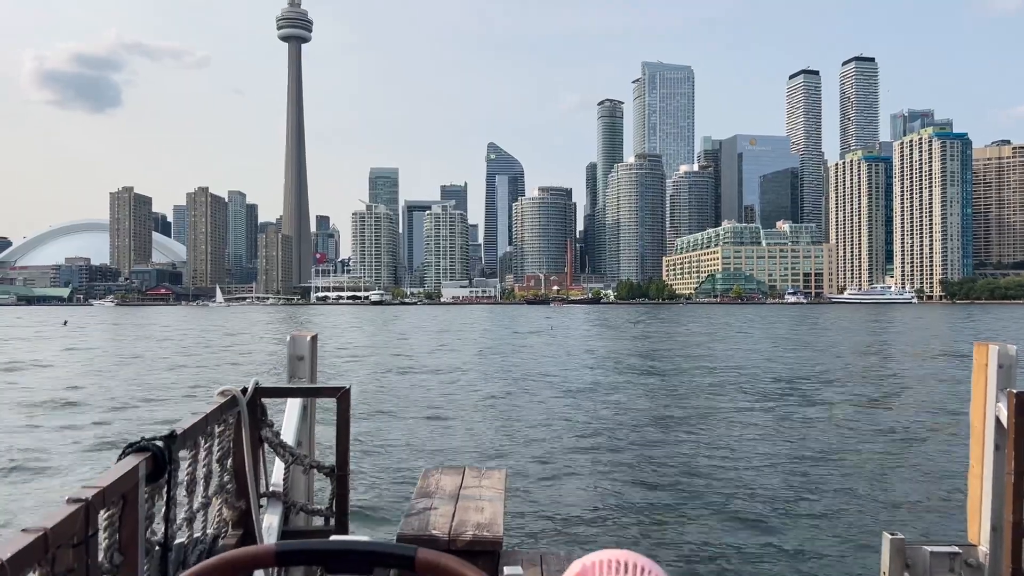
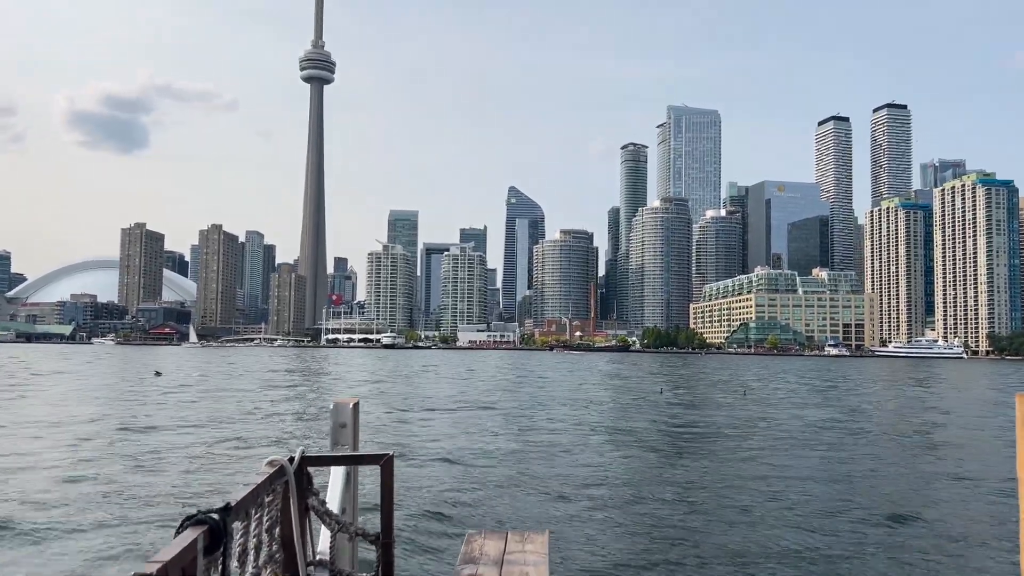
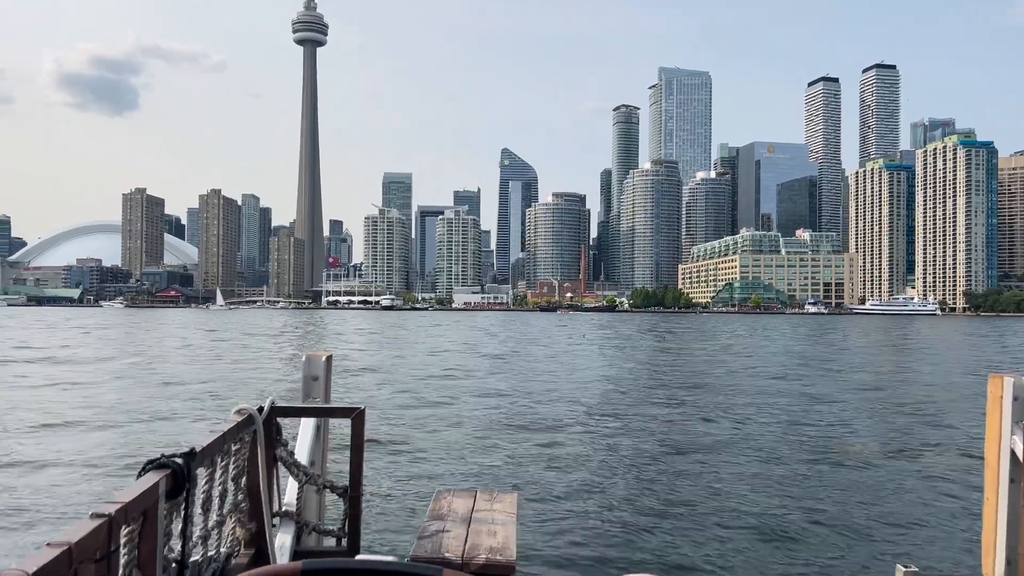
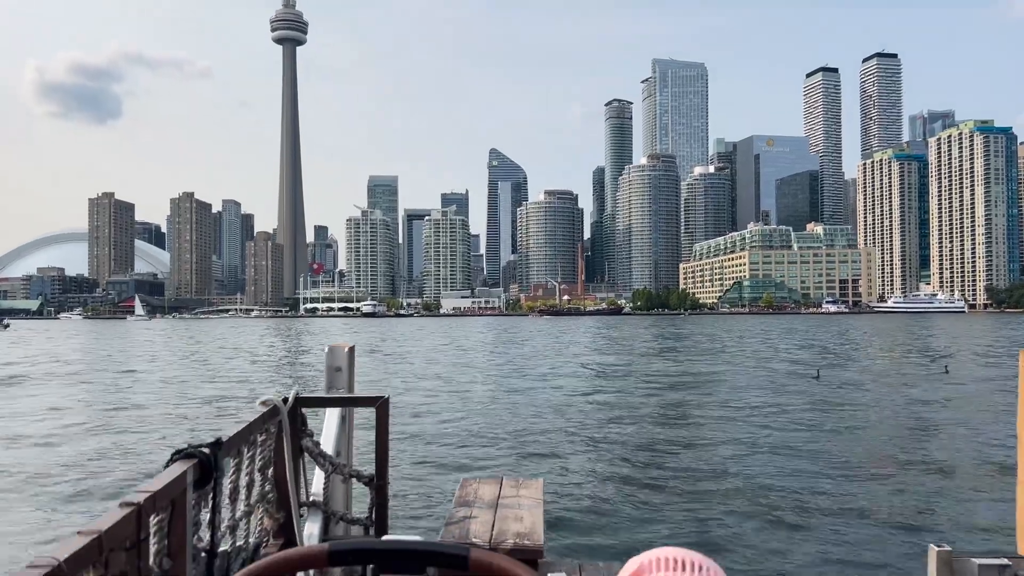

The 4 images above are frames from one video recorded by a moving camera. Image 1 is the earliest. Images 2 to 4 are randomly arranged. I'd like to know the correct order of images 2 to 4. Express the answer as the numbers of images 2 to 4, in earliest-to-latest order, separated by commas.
3, 2, 4
